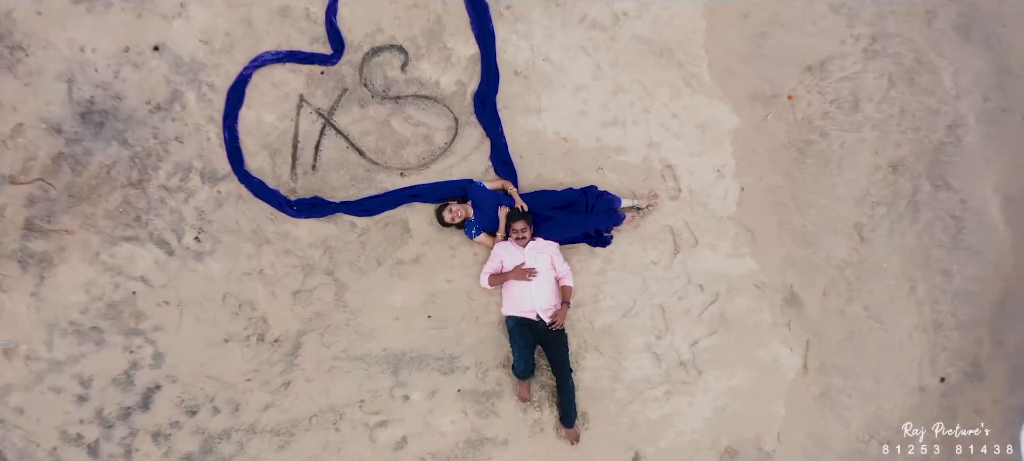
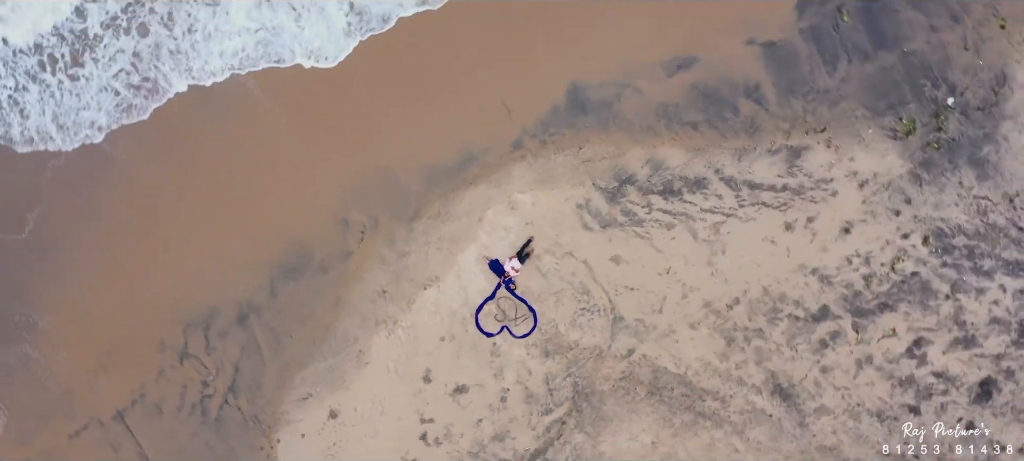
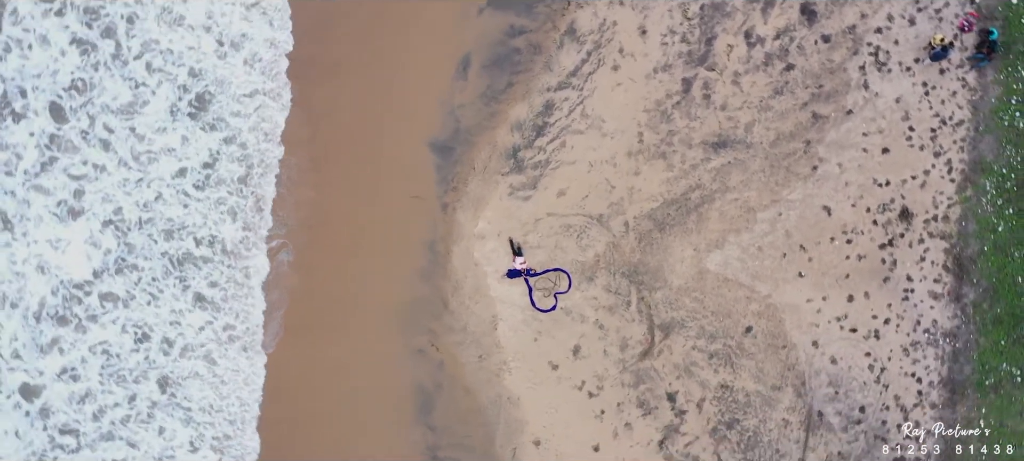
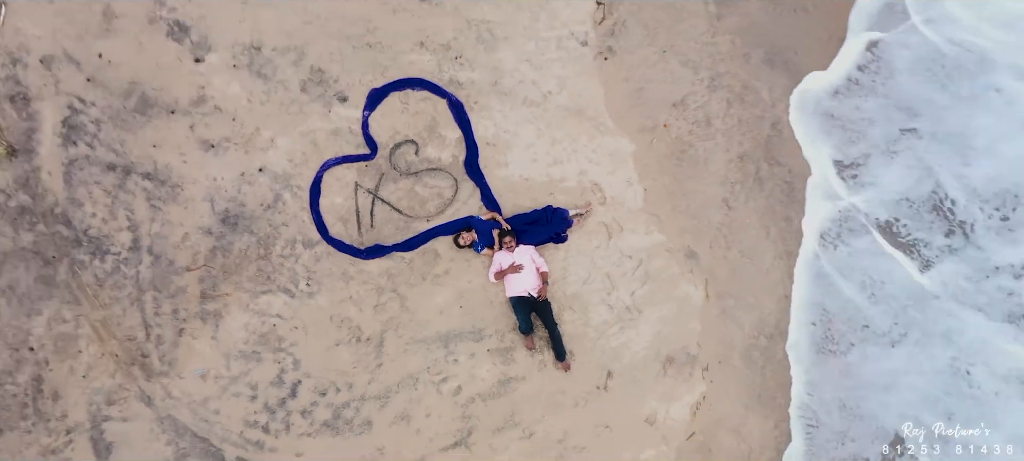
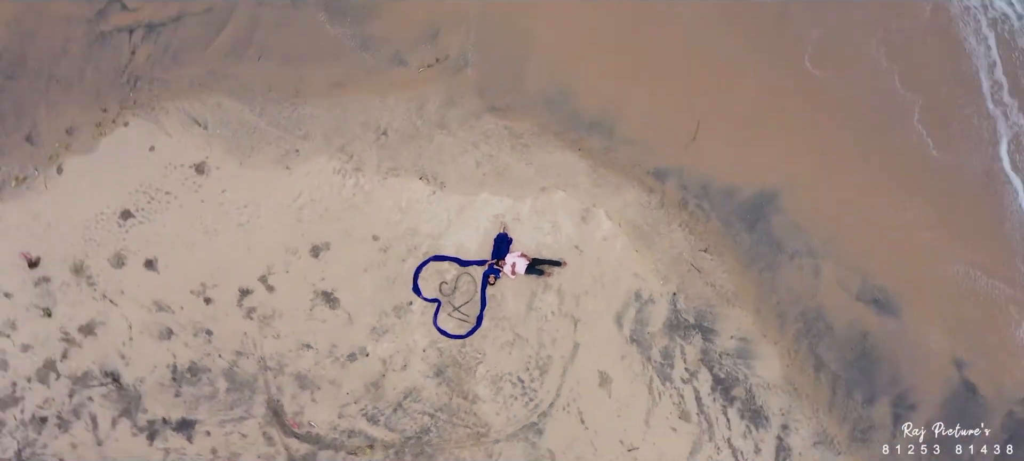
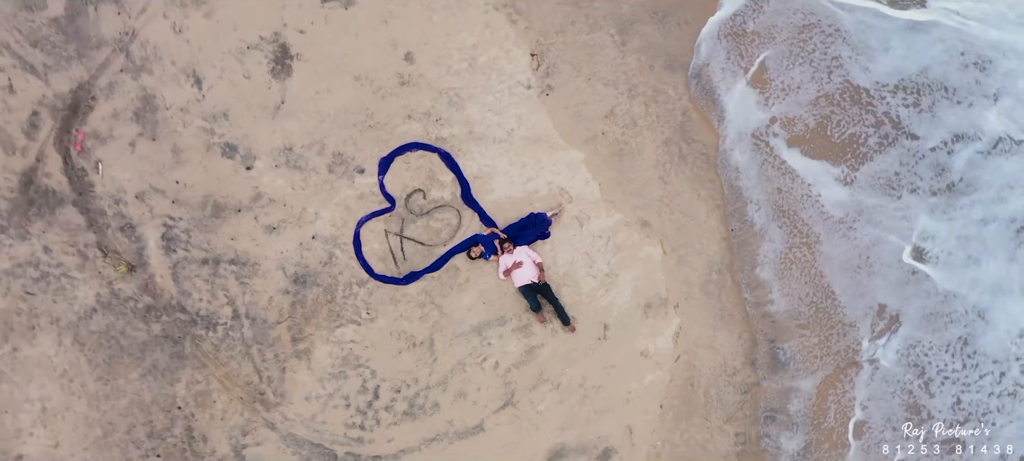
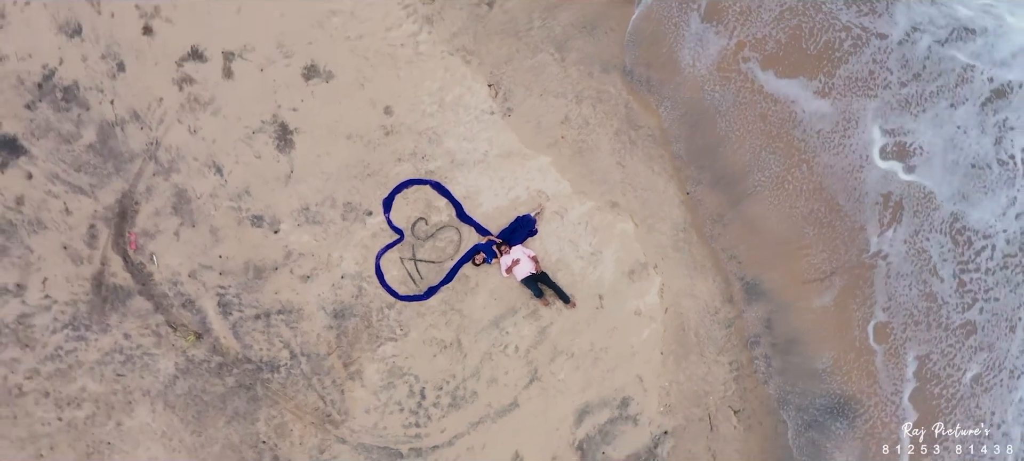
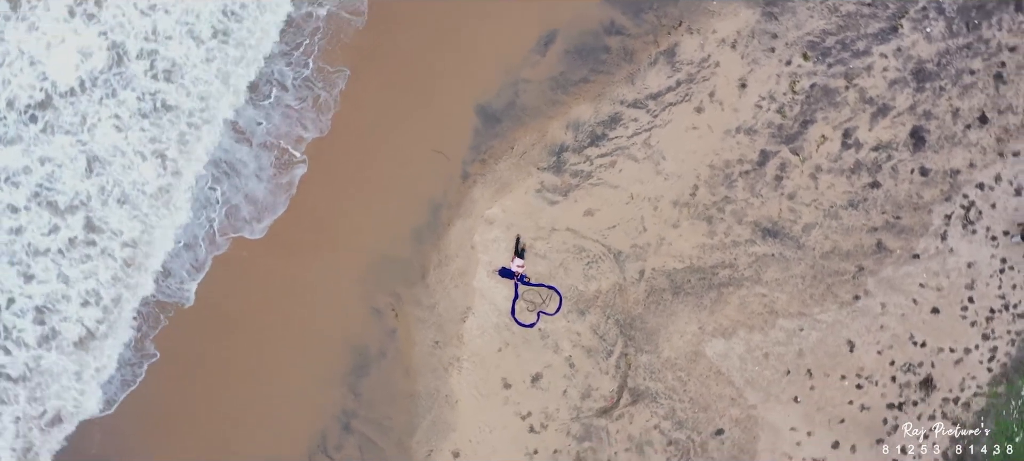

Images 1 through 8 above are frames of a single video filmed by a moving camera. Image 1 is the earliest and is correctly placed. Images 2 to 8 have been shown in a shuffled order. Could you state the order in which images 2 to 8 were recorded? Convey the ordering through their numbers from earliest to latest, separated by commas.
4, 6, 7, 5, 2, 8, 3
